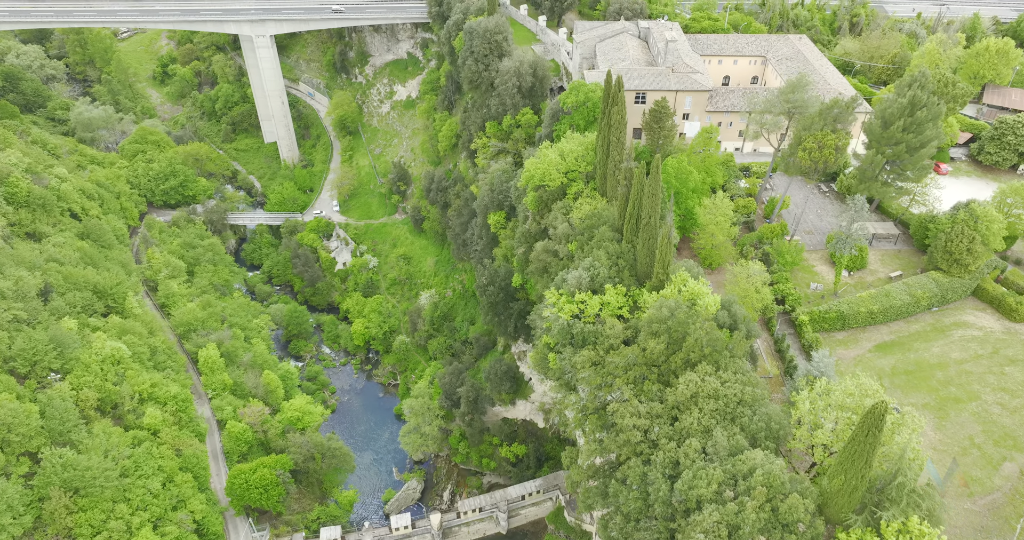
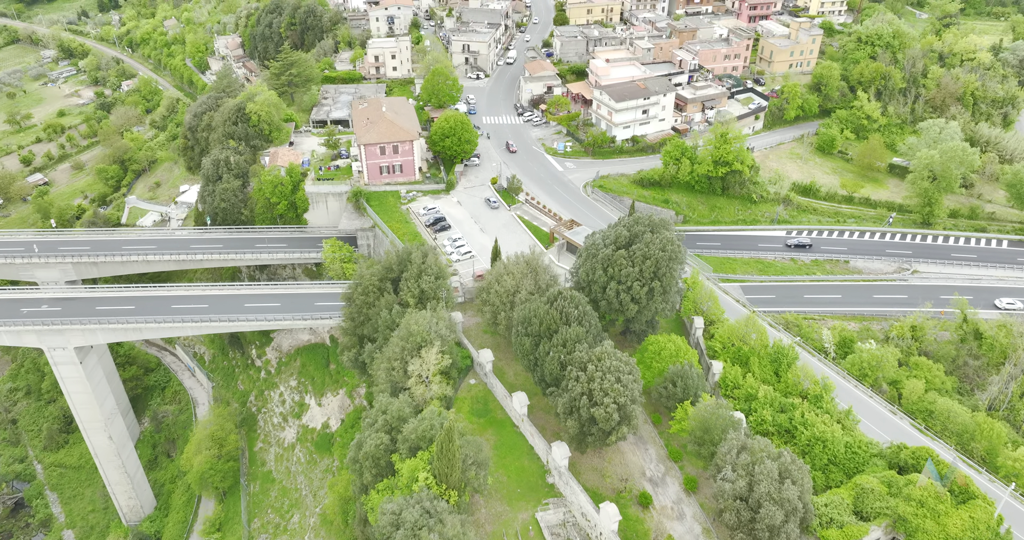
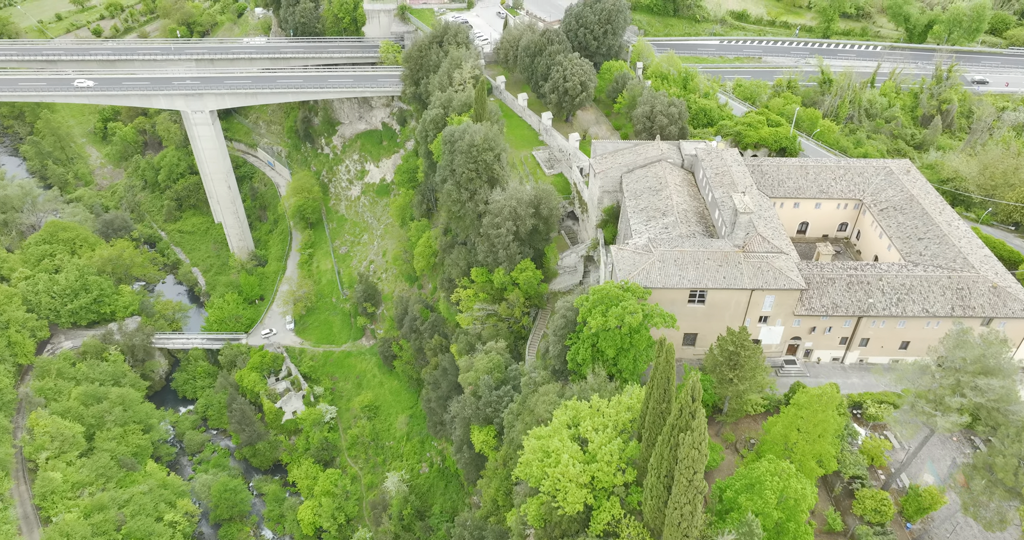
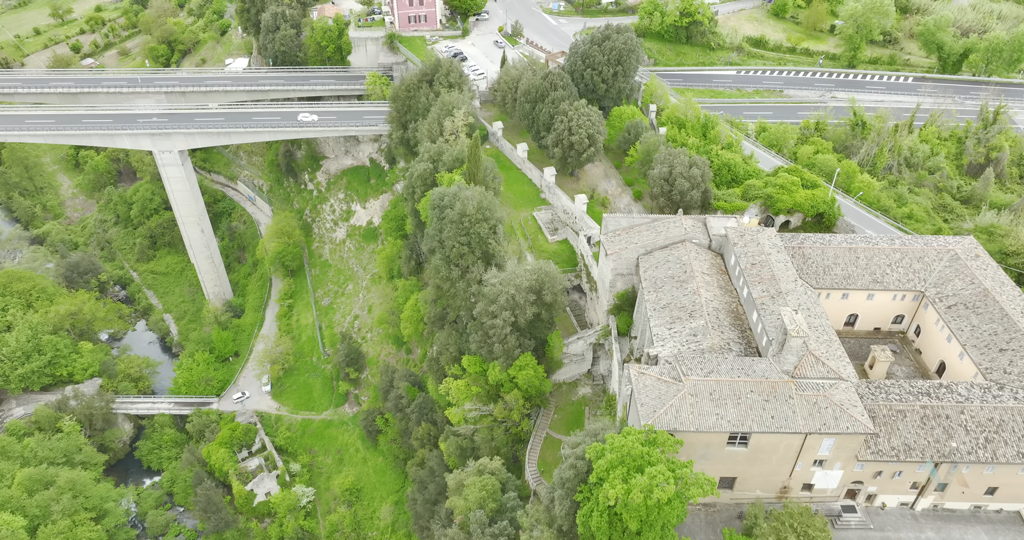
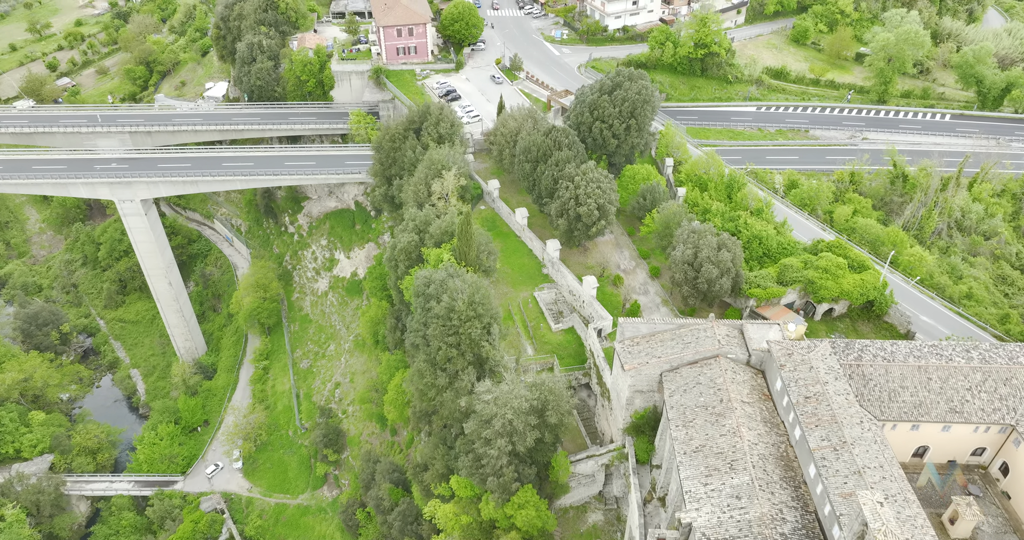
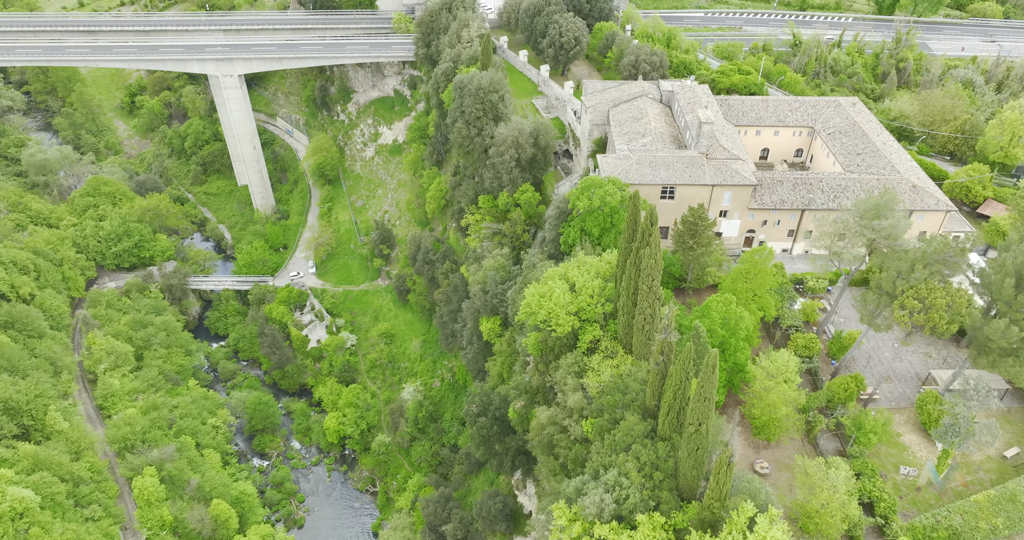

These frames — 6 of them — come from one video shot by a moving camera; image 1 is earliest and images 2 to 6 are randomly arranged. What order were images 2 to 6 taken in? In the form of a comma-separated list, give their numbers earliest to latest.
6, 3, 4, 5, 2
